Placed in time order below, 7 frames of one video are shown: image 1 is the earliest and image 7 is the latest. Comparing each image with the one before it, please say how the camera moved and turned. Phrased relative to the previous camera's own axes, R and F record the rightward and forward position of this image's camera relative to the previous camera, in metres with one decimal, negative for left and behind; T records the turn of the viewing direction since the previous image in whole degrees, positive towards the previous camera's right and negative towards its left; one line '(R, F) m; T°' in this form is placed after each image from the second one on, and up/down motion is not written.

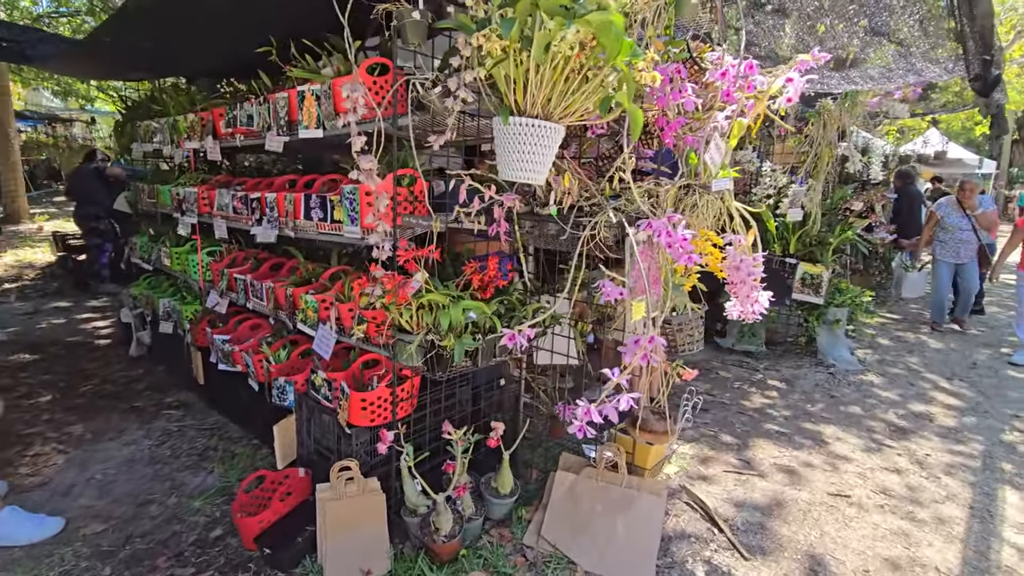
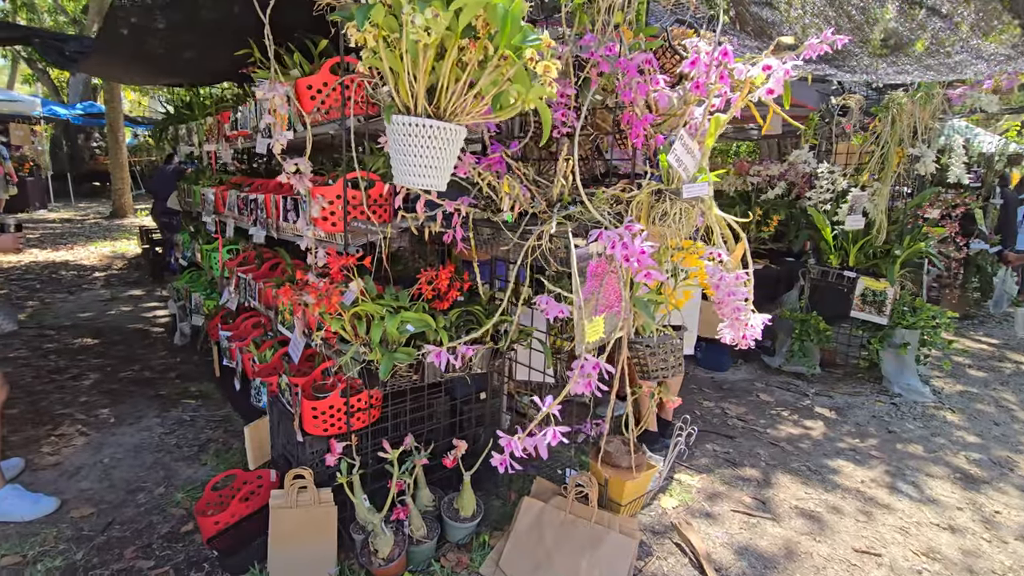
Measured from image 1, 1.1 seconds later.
(+0.5, +0.2) m; -8°
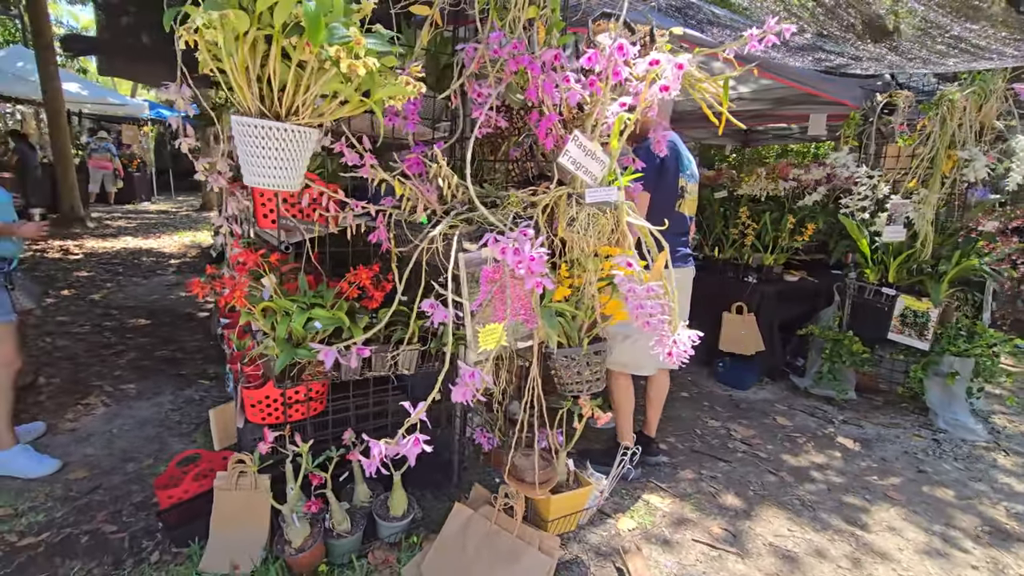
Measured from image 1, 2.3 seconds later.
(+0.6, +0.1) m; -8°
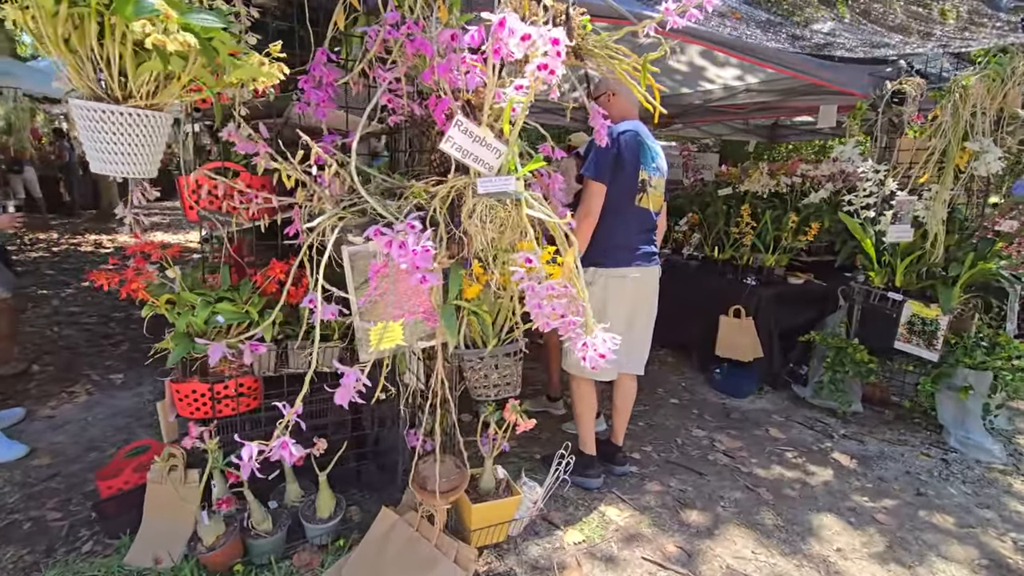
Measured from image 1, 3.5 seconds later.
(+0.5, +0.1) m; -4°
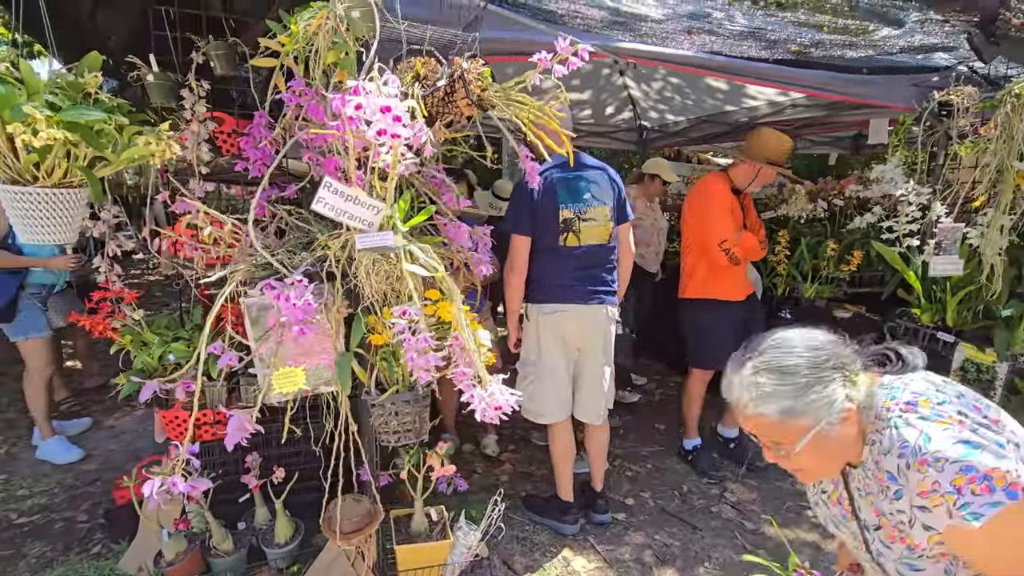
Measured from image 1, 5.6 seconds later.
(+0.7, +0.1) m; -11°
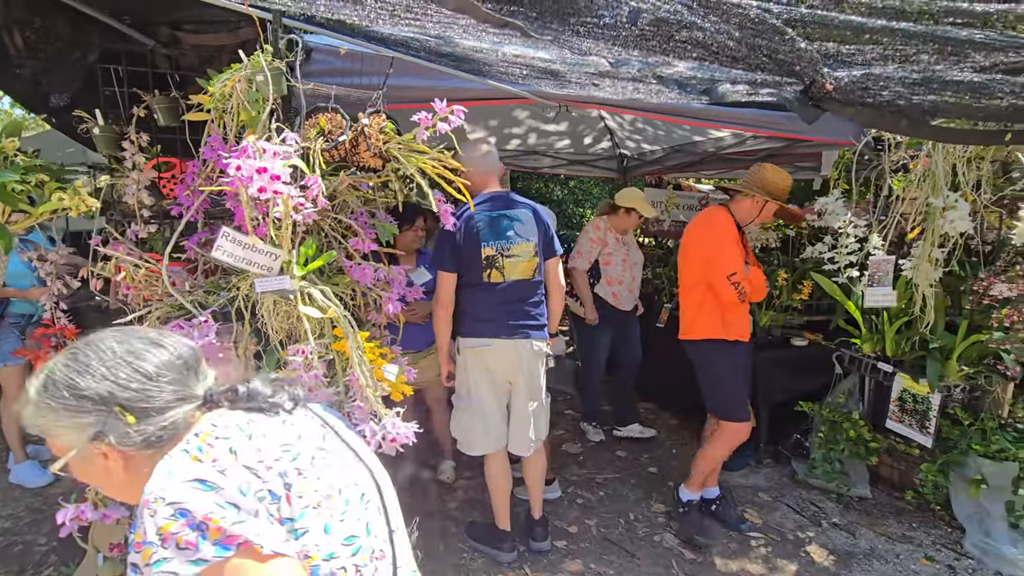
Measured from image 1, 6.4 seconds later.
(+0.4, -0.1) m; -1°
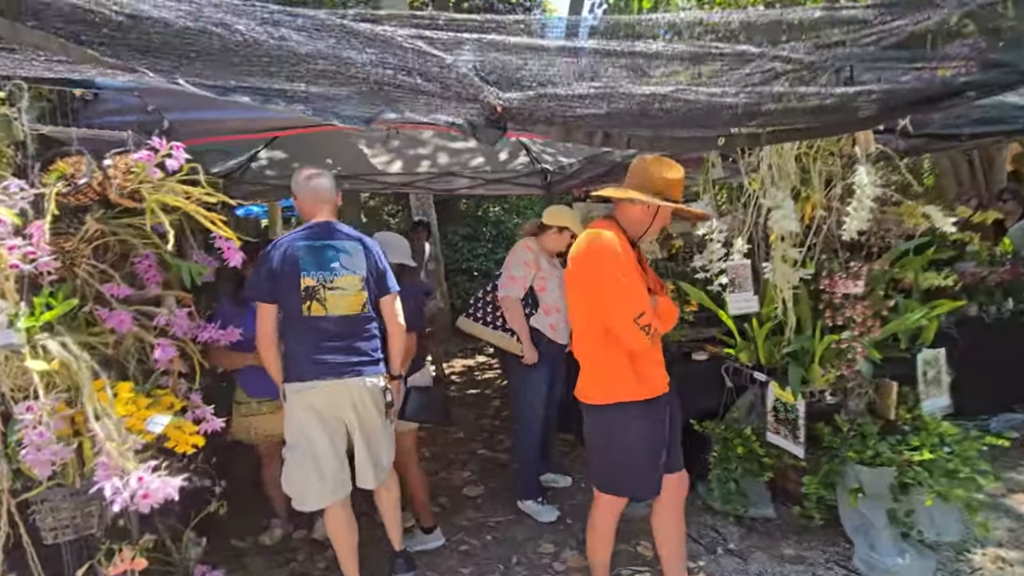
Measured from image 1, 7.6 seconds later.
(+0.8, +0.1) m; 0°
